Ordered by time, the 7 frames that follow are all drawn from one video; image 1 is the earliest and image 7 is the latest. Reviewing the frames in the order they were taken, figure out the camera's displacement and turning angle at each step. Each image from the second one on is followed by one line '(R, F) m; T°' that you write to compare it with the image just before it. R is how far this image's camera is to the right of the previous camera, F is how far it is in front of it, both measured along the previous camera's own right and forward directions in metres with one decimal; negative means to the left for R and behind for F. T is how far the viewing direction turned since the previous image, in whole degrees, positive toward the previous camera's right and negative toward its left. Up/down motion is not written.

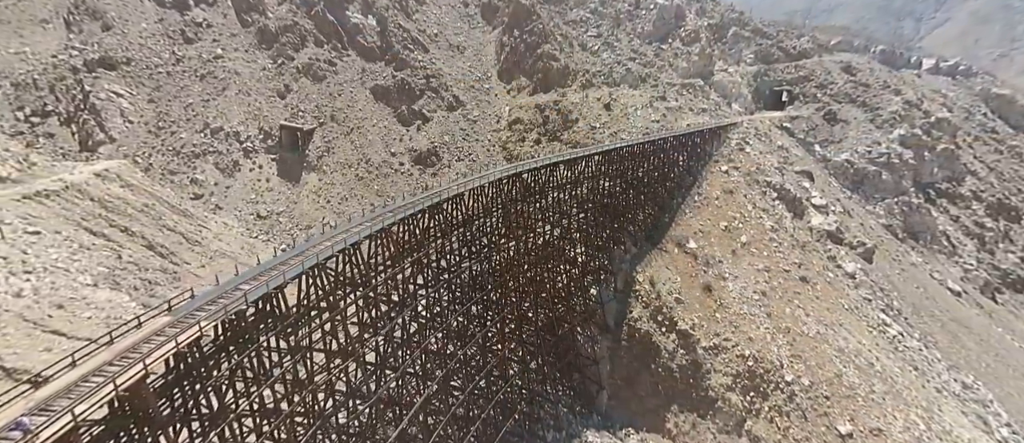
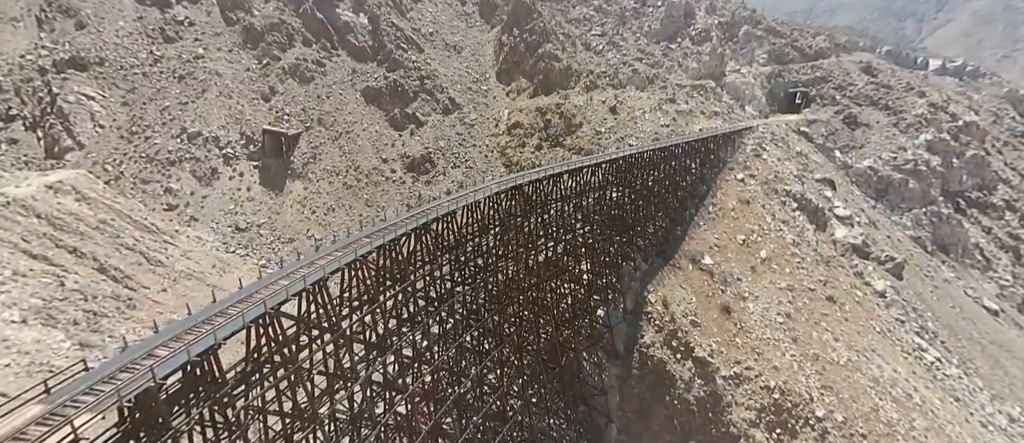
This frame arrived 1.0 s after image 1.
(0.0, +2.2) m; 0°
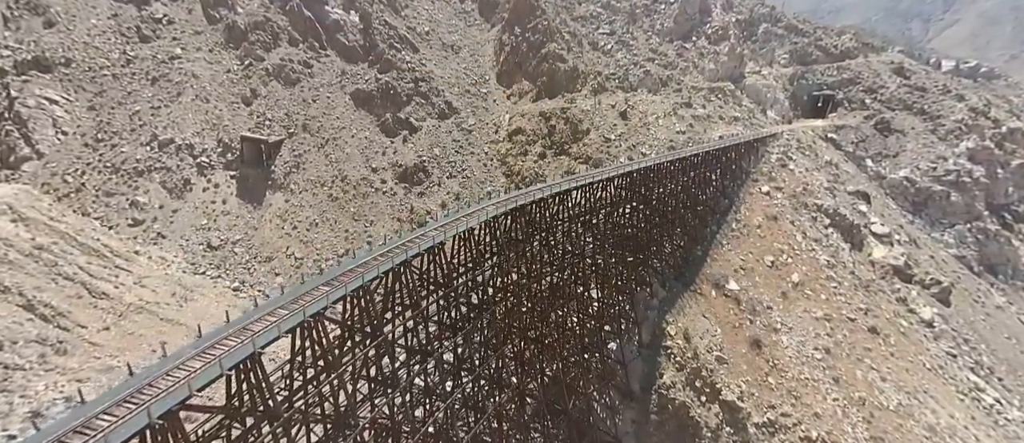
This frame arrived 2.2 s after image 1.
(0.0, +2.6) m; 0°
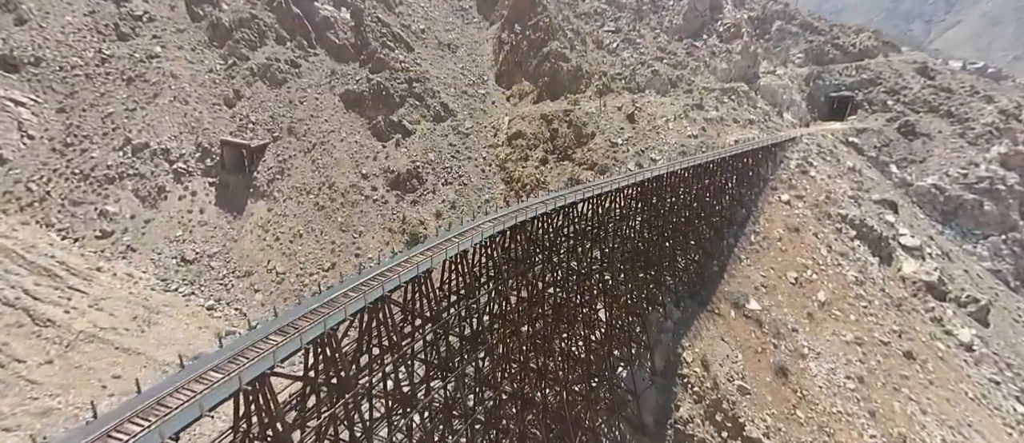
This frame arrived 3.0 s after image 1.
(0.0, +1.9) m; 0°
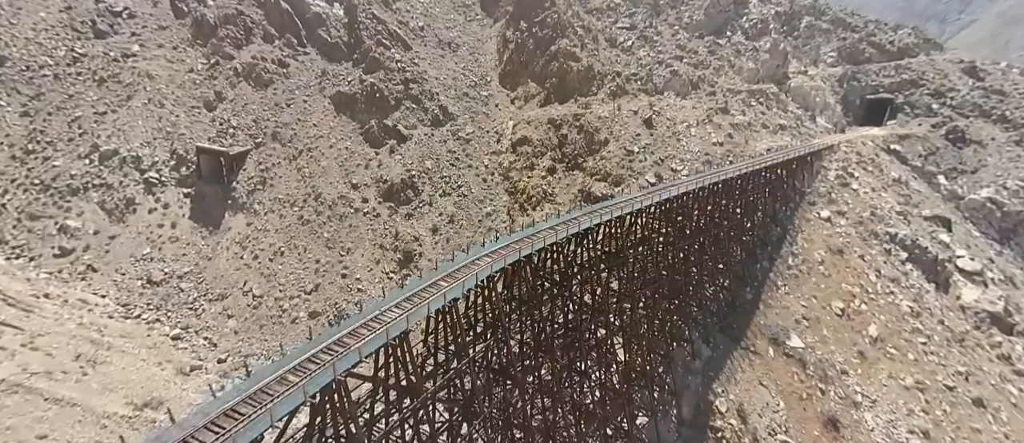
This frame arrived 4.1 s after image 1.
(0.0, +2.5) m; -1°
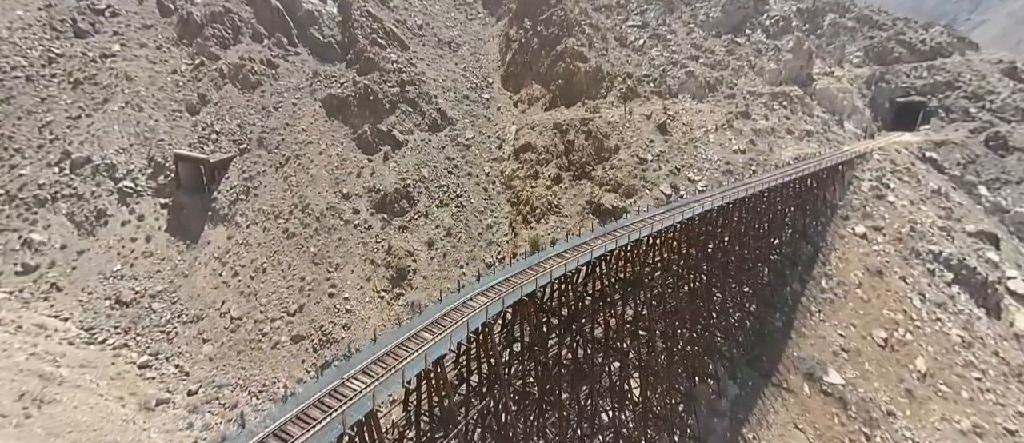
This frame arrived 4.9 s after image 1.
(+0.1, +1.8) m; 0°
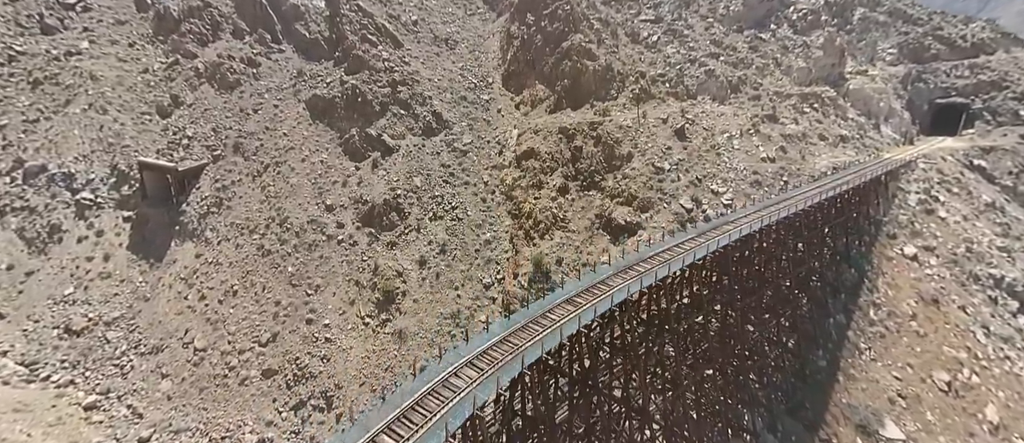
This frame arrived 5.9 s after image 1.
(+0.1, +2.2) m; 0°
